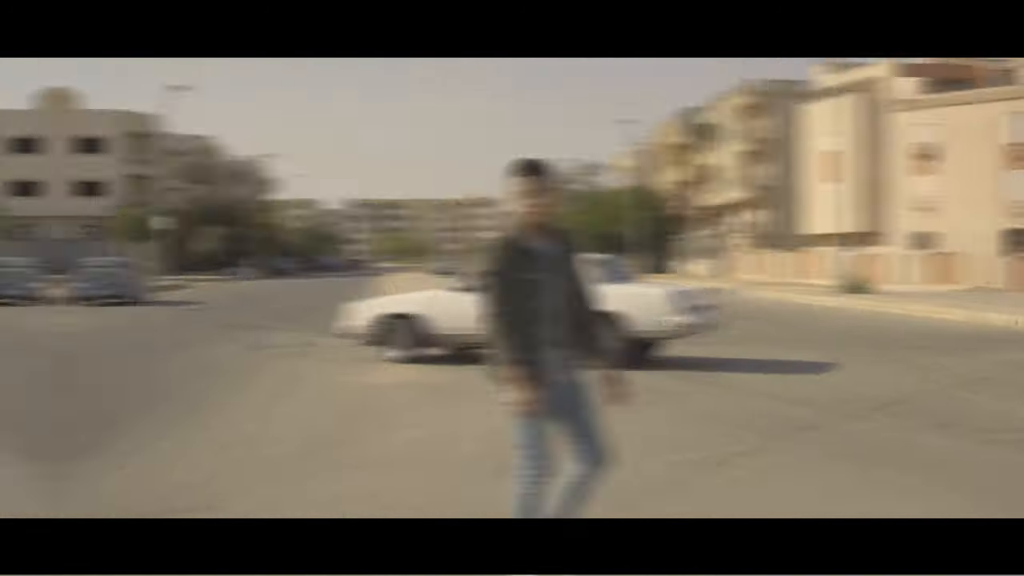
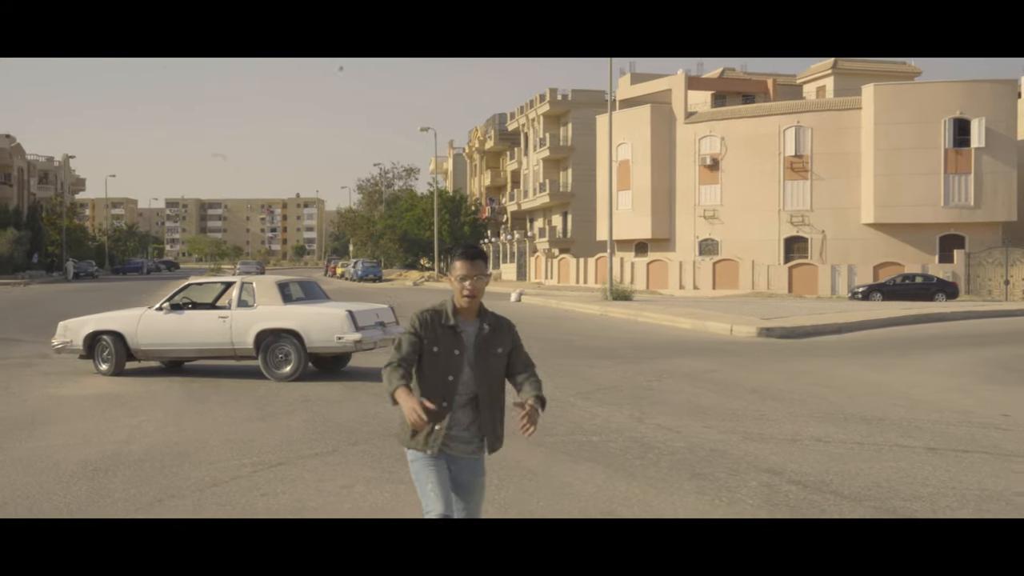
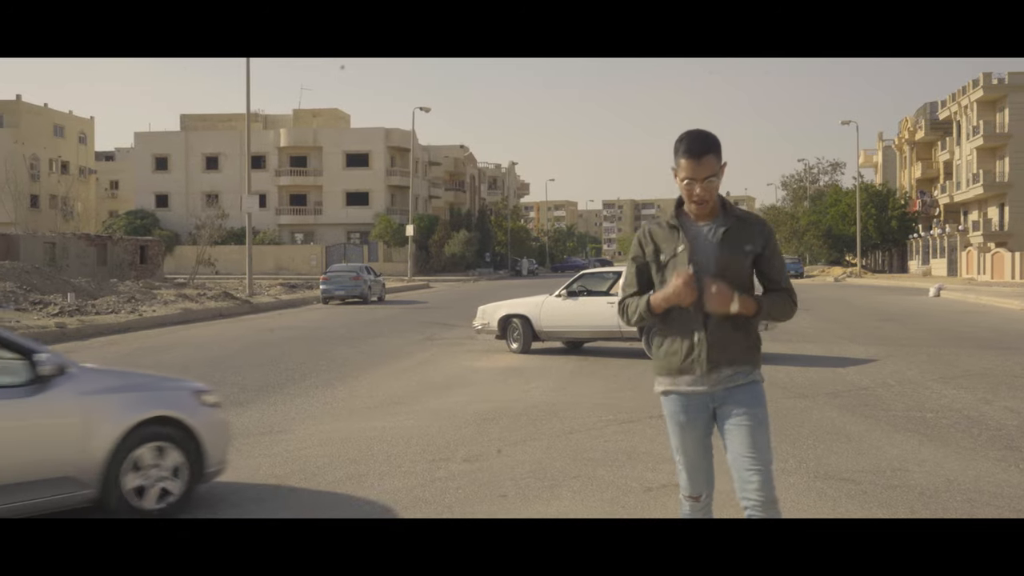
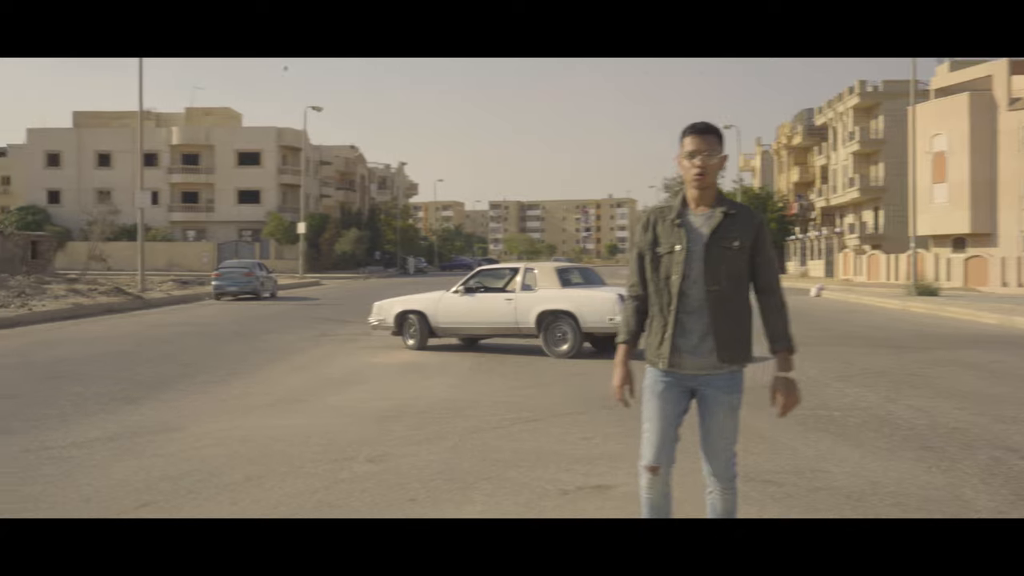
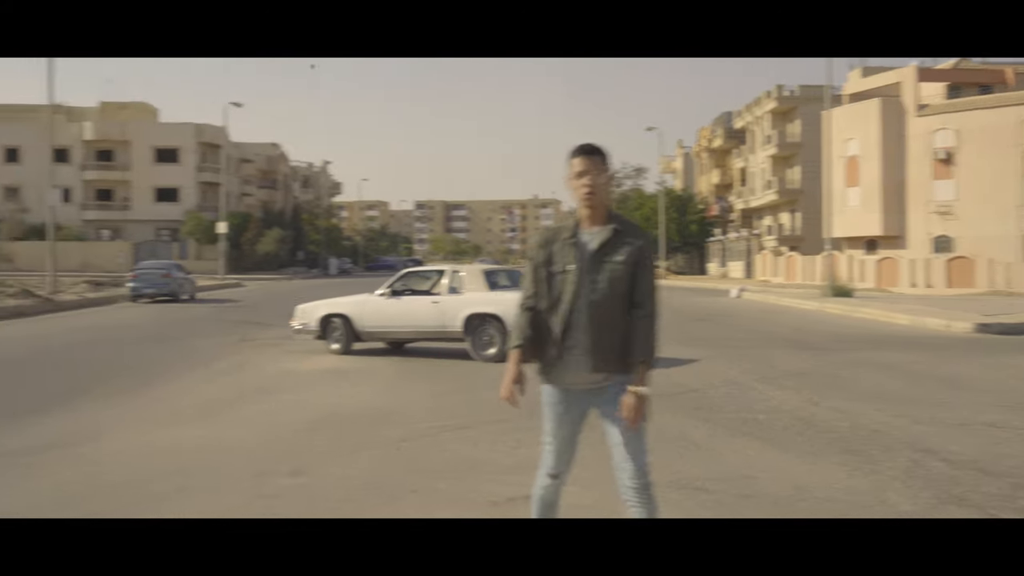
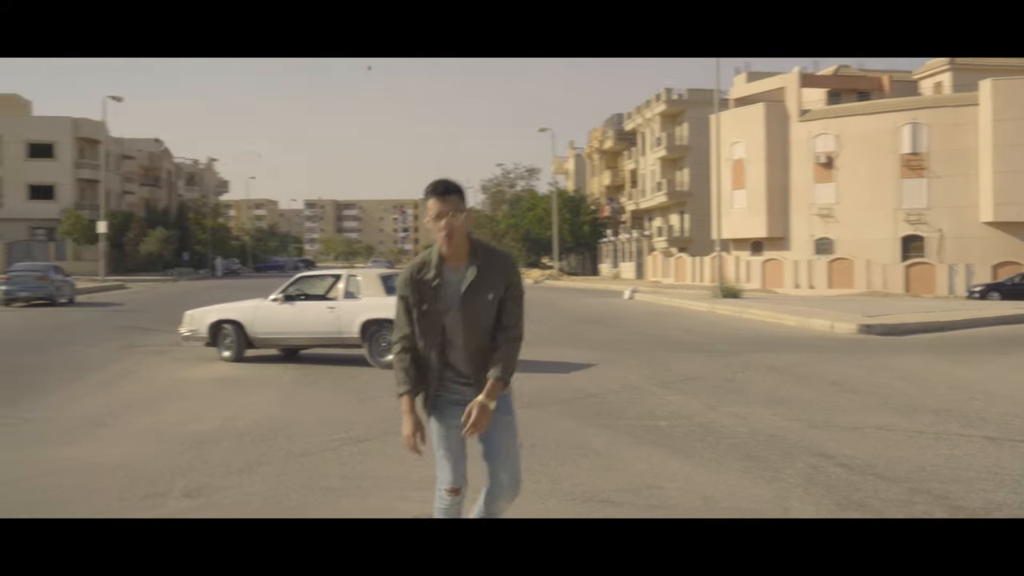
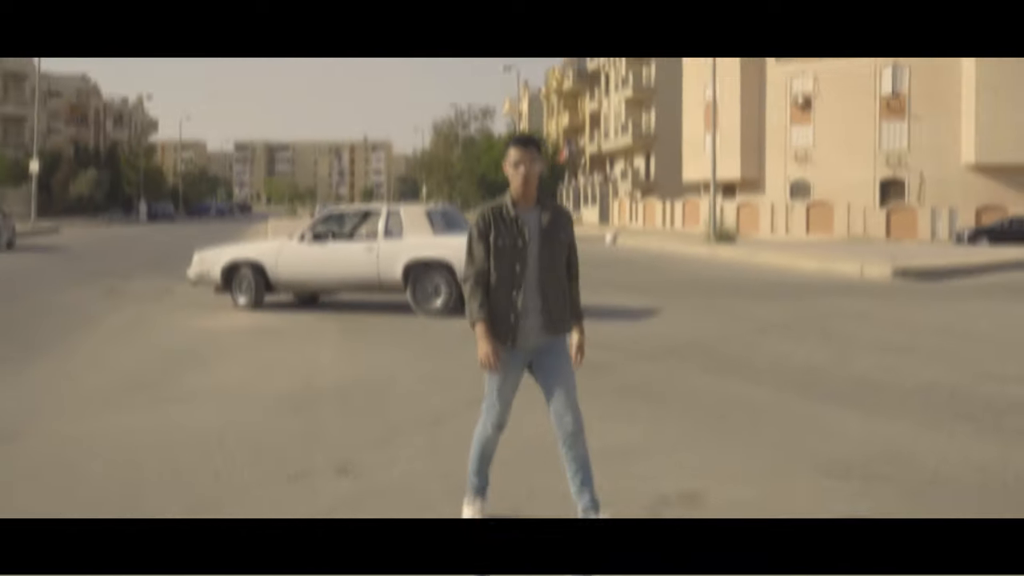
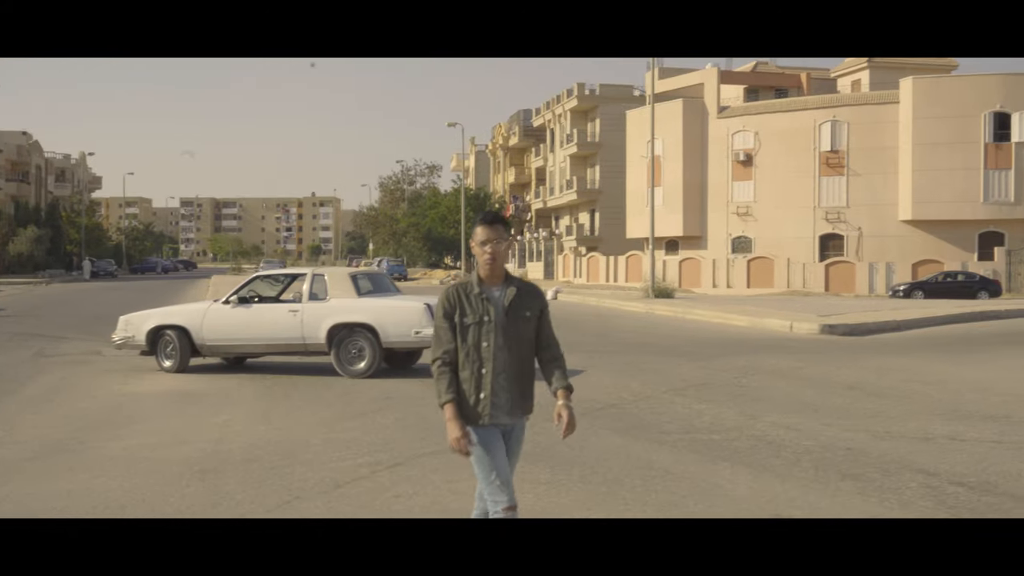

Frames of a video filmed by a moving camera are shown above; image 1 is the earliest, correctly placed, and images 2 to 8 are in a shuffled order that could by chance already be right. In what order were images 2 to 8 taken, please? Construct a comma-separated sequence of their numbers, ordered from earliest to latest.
7, 8, 2, 6, 5, 4, 3
